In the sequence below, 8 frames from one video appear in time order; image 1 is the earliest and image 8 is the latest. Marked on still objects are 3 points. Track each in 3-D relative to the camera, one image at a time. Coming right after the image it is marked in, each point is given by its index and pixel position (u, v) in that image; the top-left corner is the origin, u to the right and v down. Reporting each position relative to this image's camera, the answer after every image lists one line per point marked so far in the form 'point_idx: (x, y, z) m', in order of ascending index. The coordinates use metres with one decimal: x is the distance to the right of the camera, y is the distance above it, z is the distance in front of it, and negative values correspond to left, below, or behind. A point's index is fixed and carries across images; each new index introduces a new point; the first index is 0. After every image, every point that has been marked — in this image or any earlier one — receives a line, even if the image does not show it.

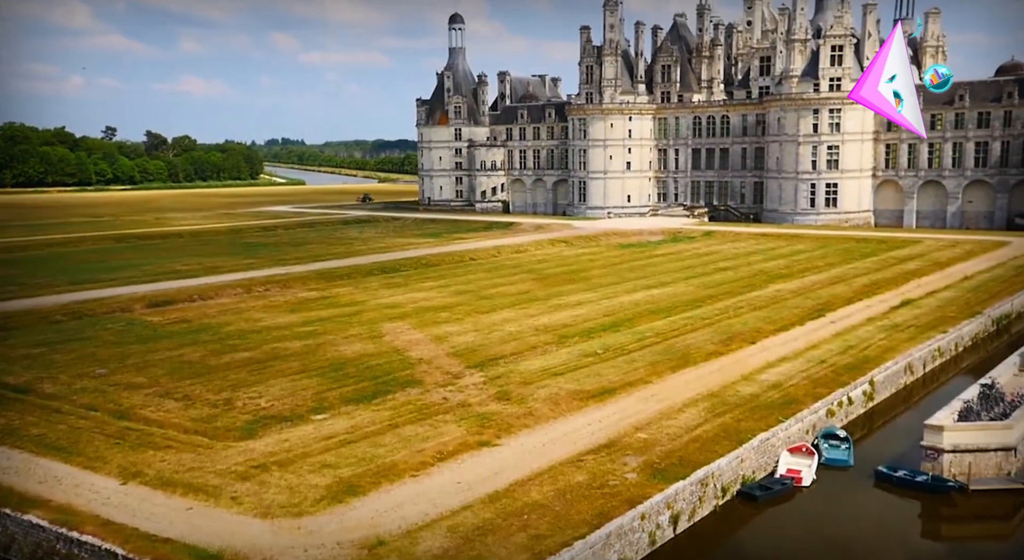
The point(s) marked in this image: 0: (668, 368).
0: (+3.6, -2.0, +19.7) m
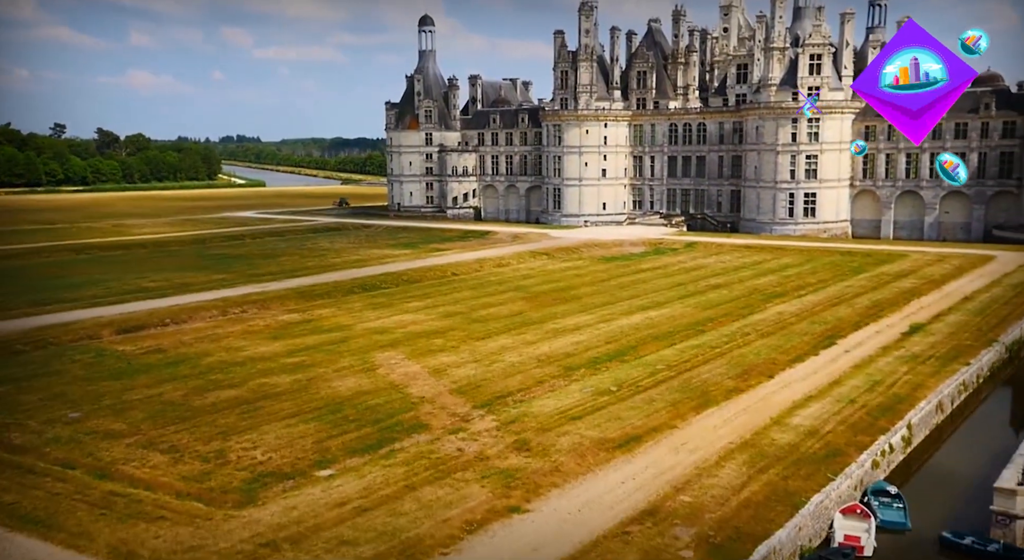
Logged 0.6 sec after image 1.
0: (+3.9, -2.8, +18.6) m
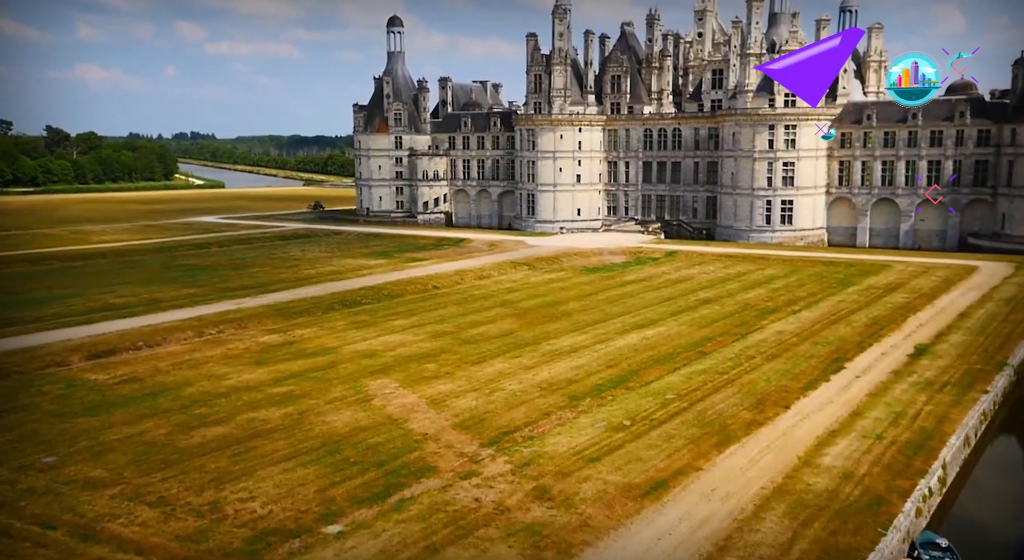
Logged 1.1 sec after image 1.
0: (+4.2, -3.4, +17.7) m
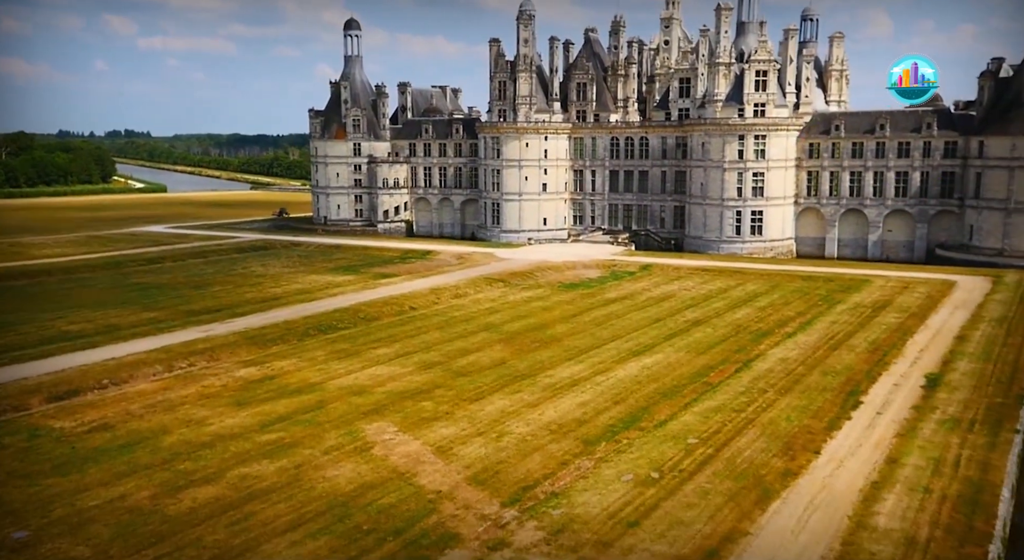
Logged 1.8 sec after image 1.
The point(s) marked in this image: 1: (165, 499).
0: (+4.7, -4.3, +16.6) m
1: (-7.2, -4.6, +17.7) m
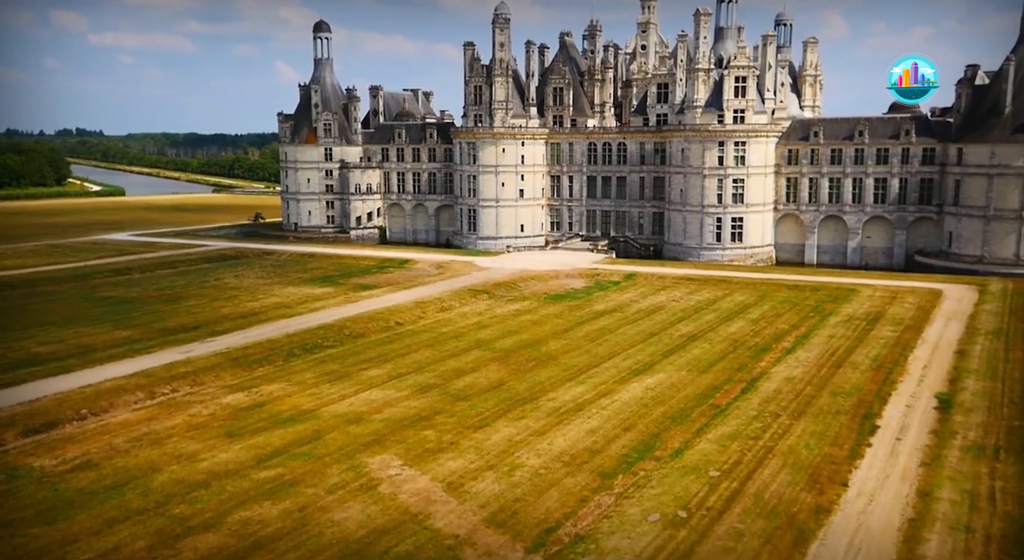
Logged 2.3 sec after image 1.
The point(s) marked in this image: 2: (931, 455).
0: (+5.2, -4.9, +15.9) m
1: (-6.8, -5.2, +16.5) m
2: (+9.8, -4.1, +19.9) m
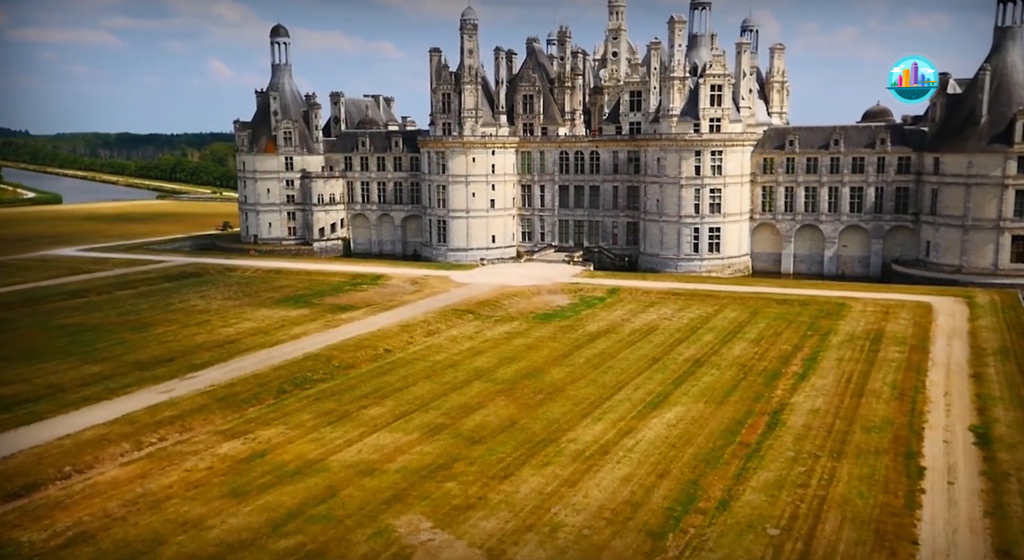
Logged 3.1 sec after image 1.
0: (+6.4, -5.9, +14.8) m
1: (-5.6, -6.4, +14.7) m
2: (+10.7, -5.0, +19.1) m
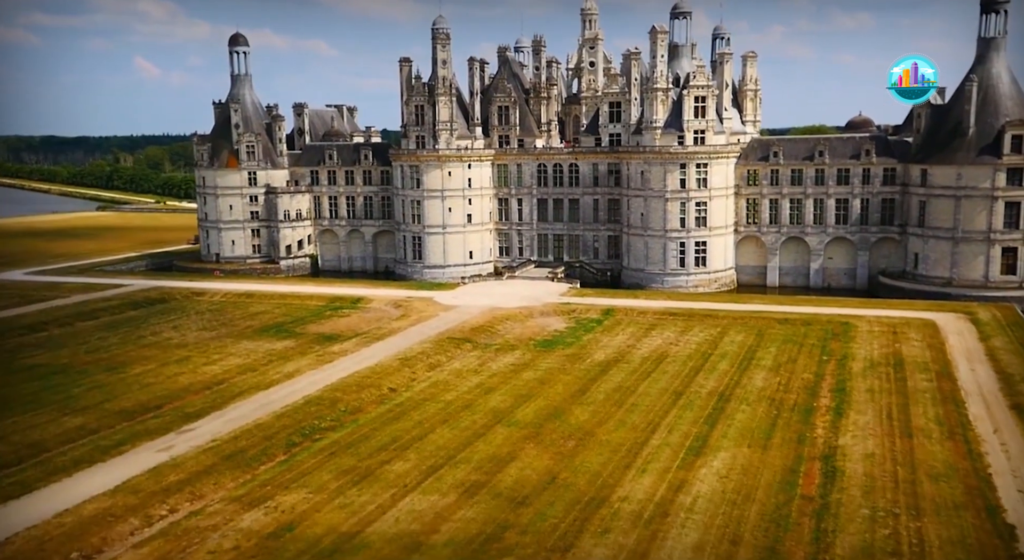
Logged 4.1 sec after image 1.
0: (+8.4, -7.1, +13.4) m
1: (-3.5, -7.8, +12.6) m
2: (+12.4, -6.1, +18.0) m
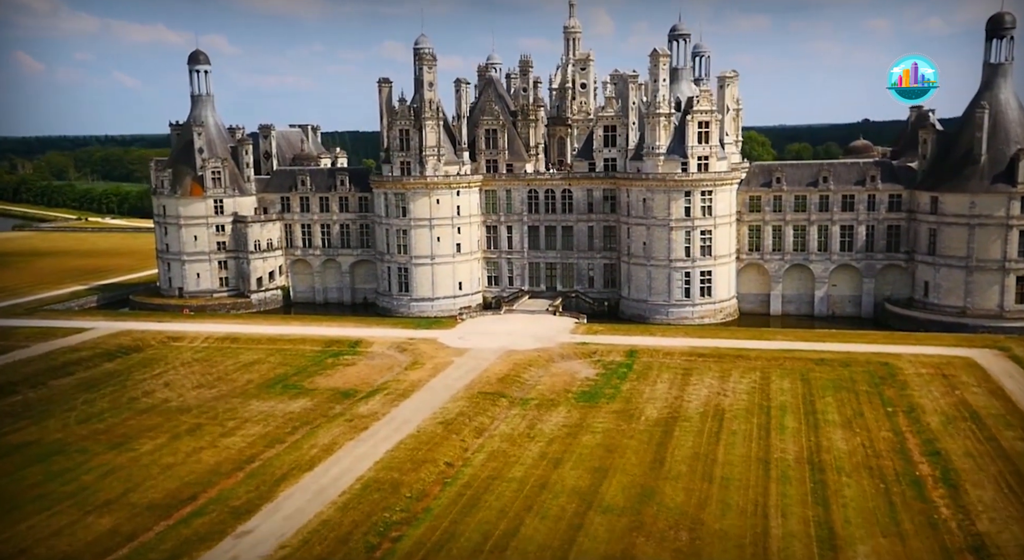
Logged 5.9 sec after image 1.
0: (+13.0, -9.2, +11.7) m
1: (+1.3, -10.2, +9.7) m
2: (+16.6, -8.2, +16.6) m
